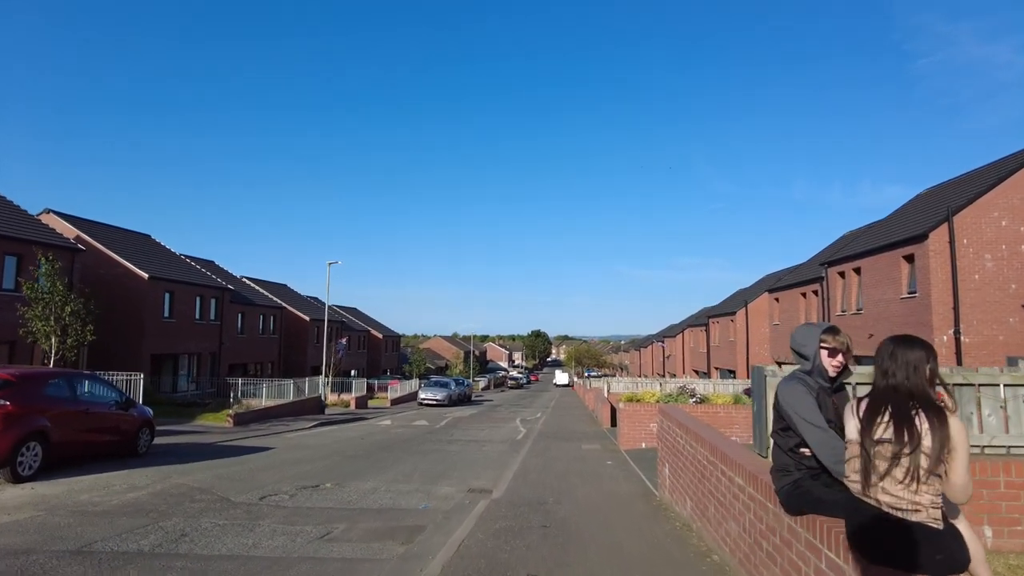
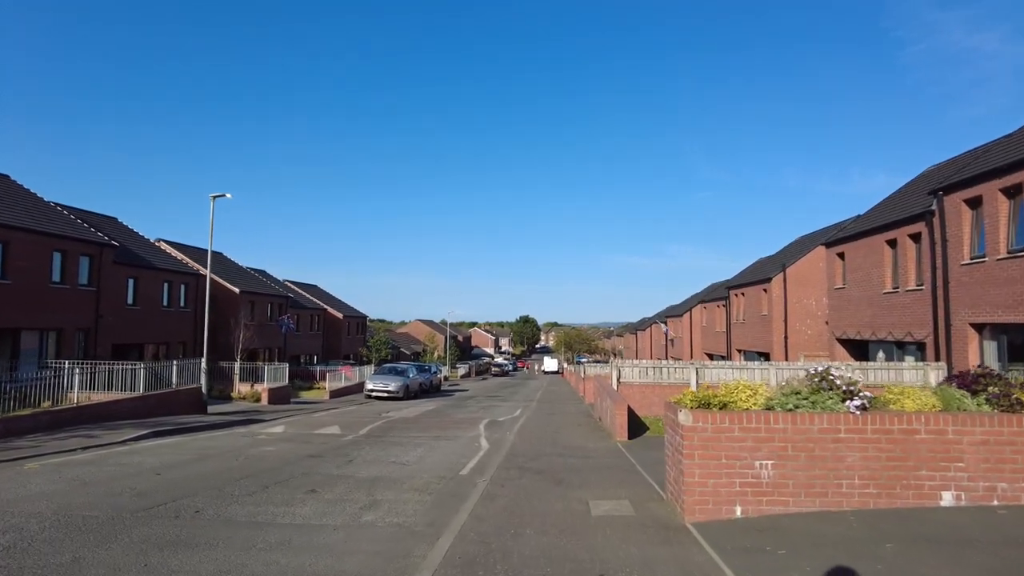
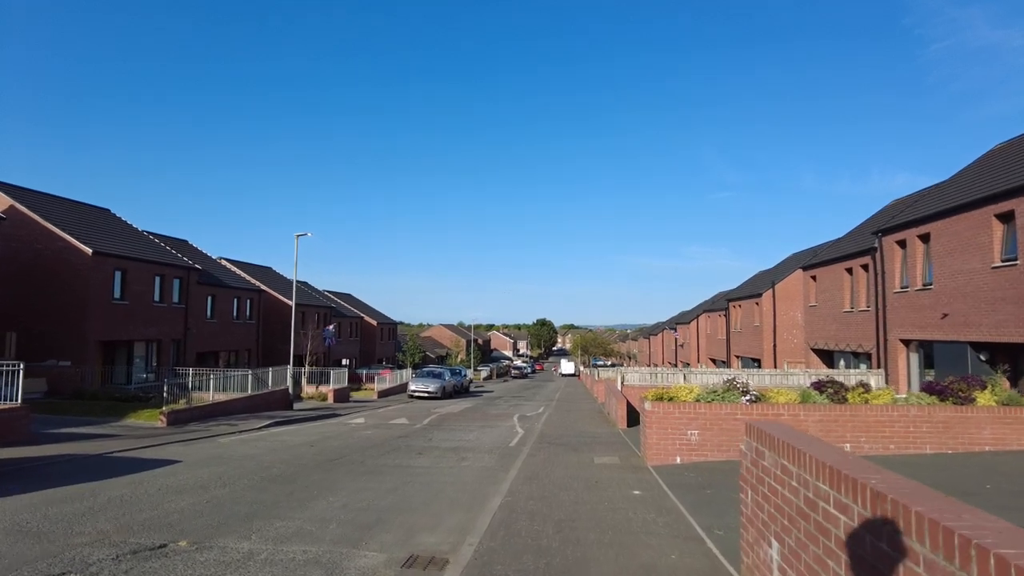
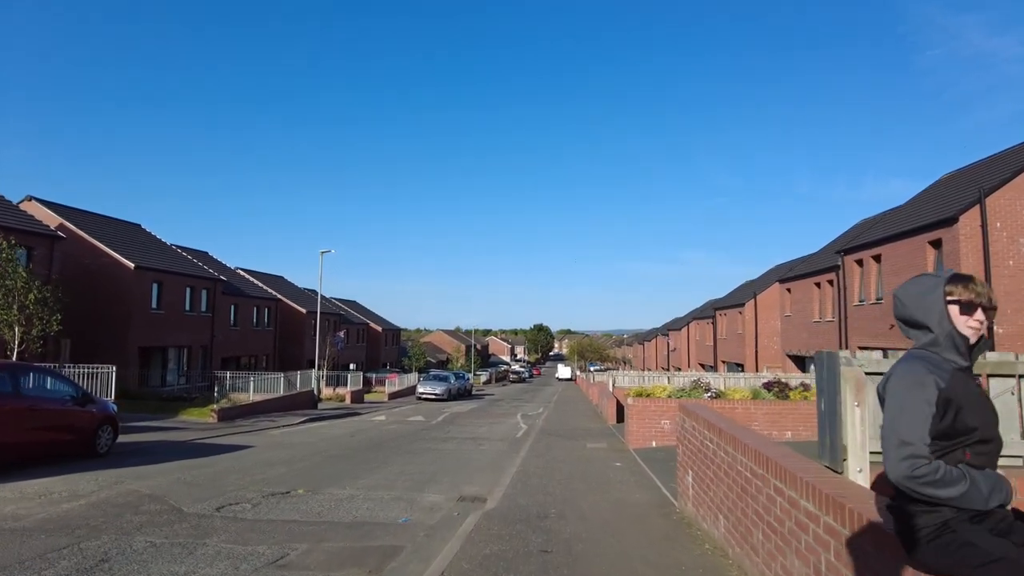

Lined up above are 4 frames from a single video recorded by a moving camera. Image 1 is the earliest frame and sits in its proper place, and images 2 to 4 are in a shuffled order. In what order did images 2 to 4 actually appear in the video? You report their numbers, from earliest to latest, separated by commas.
4, 3, 2
